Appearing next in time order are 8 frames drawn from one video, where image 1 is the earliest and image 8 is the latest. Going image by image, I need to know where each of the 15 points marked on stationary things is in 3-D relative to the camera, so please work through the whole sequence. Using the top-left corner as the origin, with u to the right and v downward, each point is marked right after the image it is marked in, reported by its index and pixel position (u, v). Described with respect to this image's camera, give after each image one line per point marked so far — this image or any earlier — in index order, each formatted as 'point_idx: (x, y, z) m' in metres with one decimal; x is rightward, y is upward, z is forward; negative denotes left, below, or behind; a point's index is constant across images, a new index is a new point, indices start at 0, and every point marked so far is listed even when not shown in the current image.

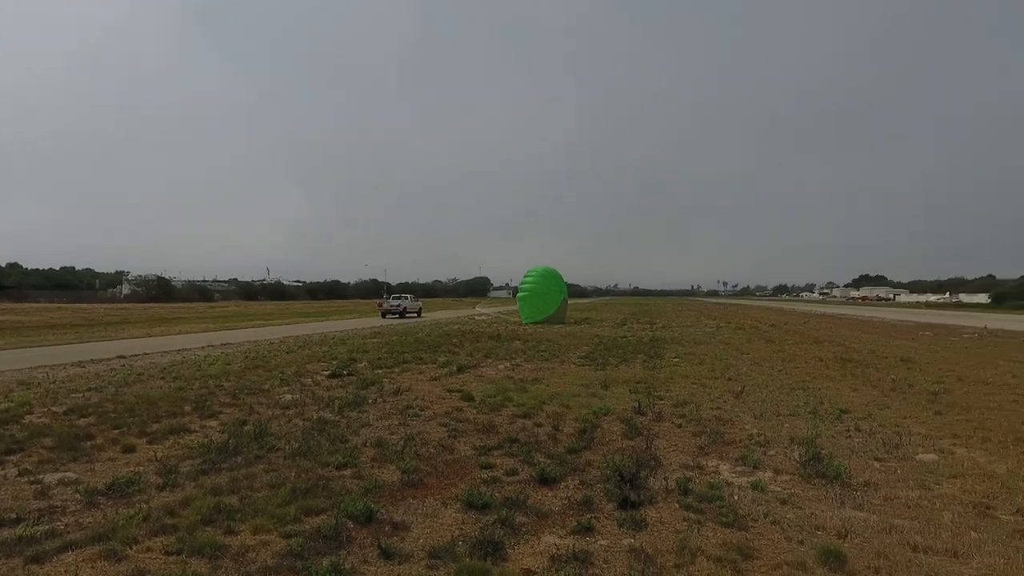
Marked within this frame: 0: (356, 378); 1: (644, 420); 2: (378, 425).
0: (-3.1, -1.8, +12.0) m
1: (+1.8, -1.8, +8.2) m
2: (-1.7, -1.8, +7.8) m
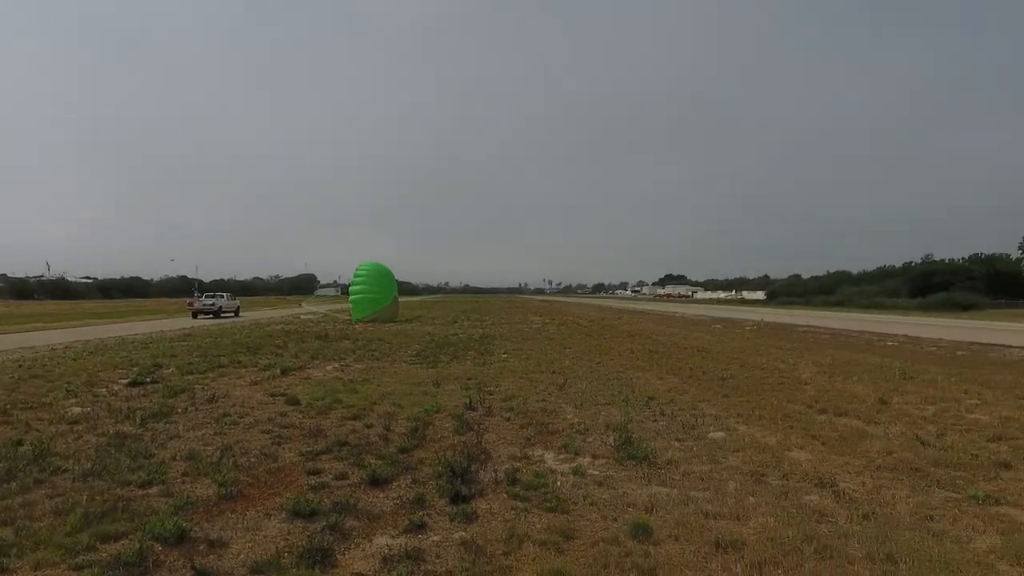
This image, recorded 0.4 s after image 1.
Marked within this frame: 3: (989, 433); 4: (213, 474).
0: (-6.3, -1.7, +10.8) m
1: (-0.5, -1.8, +8.4) m
2: (-3.8, -1.7, +7.1) m
3: (+5.5, -1.7, +6.8) m
4: (-2.8, -1.7, +5.6) m
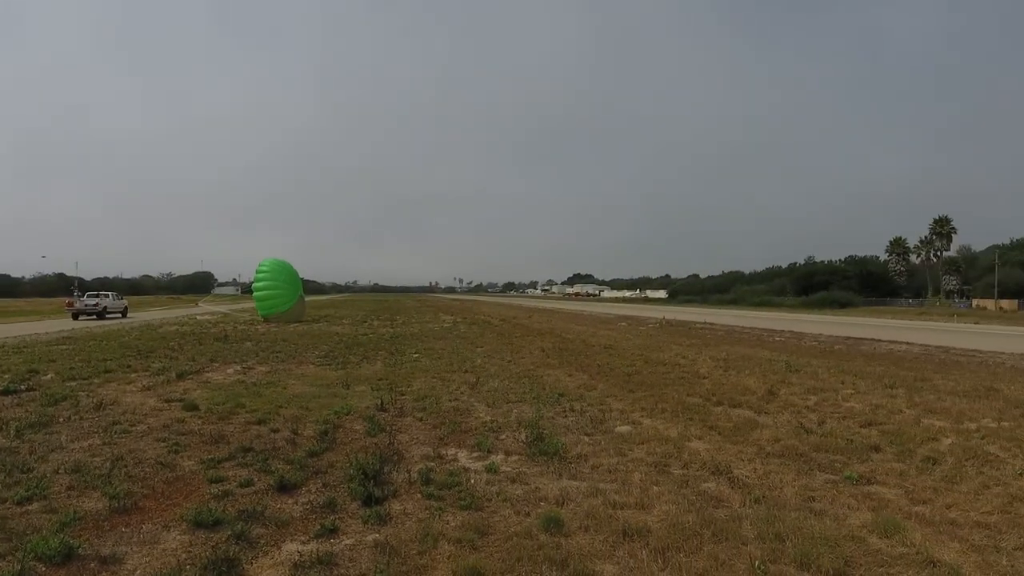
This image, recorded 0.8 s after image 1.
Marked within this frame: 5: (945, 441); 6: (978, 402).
0: (-7.8, -1.7, +9.8) m
1: (-1.7, -1.8, +8.3) m
2: (-4.8, -1.7, +6.5) m
3: (+4.4, -1.7, +7.5) m
4: (-3.5, -1.7, +5.2) m
5: (+4.8, -1.7, +6.6) m
6: (+6.6, -1.6, +8.5) m
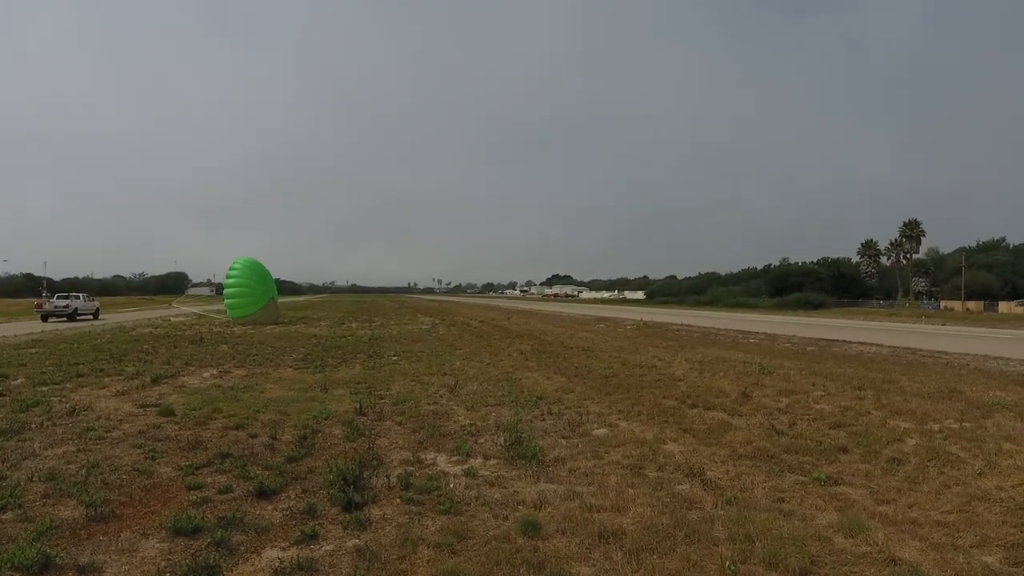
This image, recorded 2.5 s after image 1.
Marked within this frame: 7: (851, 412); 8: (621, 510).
0: (-8.1, -1.8, +9.6) m
1: (-2.0, -1.8, +8.3) m
2: (-5.0, -1.8, +6.4) m
3: (+4.1, -1.7, +7.8) m
4: (-3.7, -1.8, +5.1) m
5: (+4.5, -1.7, +6.8) m
6: (+6.3, -1.7, +8.8) m
7: (+4.7, -1.7, +8.3) m
8: (+0.9, -1.8, +4.8) m
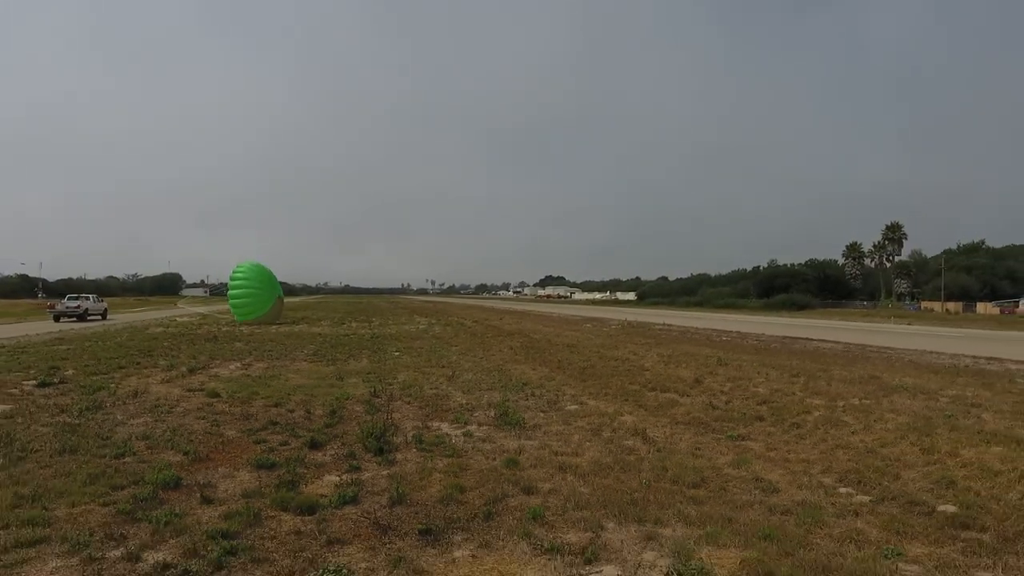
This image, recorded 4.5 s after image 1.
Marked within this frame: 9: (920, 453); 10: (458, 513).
0: (-8.3, -1.8, +11.2) m
1: (-2.2, -1.9, +10.0) m
2: (-5.2, -1.8, +8.1) m
3: (+4.0, -1.8, +9.6) m
4: (-3.9, -1.8, +6.8) m
5: (+4.4, -1.8, +8.6) m
6: (+6.1, -1.7, +10.6) m
7: (+4.5, -1.8, +10.1) m
8: (+0.7, -1.8, +6.5) m
9: (+4.4, -1.8, +6.5) m
10: (-0.4, -1.8, +4.8) m
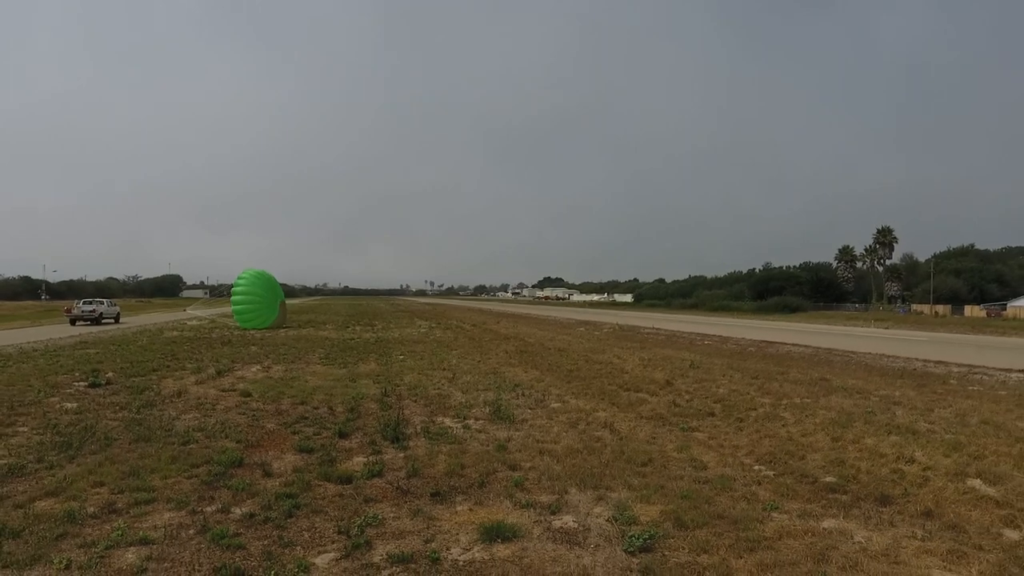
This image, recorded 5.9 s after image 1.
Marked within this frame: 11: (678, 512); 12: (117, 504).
0: (-8.4, -2.1, +12.8) m
1: (-2.3, -2.2, +11.6) m
2: (-5.3, -2.1, +9.6) m
3: (+3.8, -2.1, +11.1) m
4: (-4.0, -2.1, +8.4) m
5: (+4.2, -2.1, +10.2) m
6: (+6.0, -2.0, +12.2) m
7: (+4.4, -2.0, +11.7) m
8: (+0.6, -2.1, +8.1) m
9: (+4.3, -2.1, +8.0) m
10: (-0.6, -2.1, +6.4) m
11: (+1.5, -2.0, +5.4) m
12: (-3.8, -2.1, +5.8) m
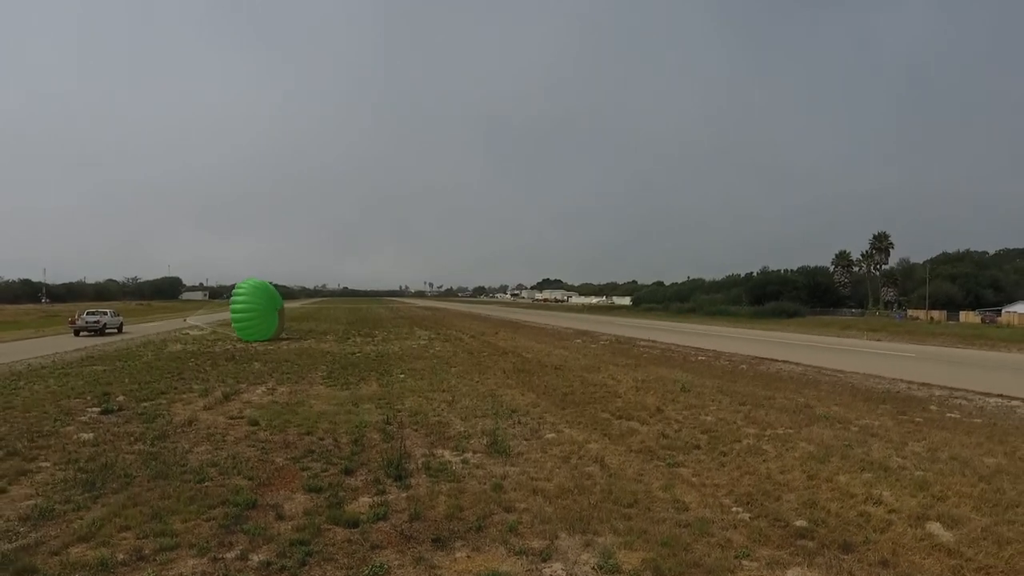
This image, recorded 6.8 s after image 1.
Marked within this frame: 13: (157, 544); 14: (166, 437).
0: (-8.5, -2.8, +13.3) m
1: (-2.4, -2.8, +12.1) m
2: (-5.4, -2.8, +10.2) m
3: (+3.8, -2.7, +11.7) m
4: (-4.1, -2.8, +8.9) m
5: (+4.2, -2.8, +10.7) m
6: (+5.9, -2.7, +12.7) m
7: (+4.3, -2.7, +12.2) m
8: (+0.5, -2.8, +8.6) m
9: (+4.2, -2.7, +8.6) m
10: (-0.6, -2.8, +6.9) m
11: (+1.4, -2.7, +5.9) m
12: (-3.9, -2.8, +6.3) m
13: (-3.8, -2.8, +6.4) m
14: (-6.4, -2.8, +11.0) m
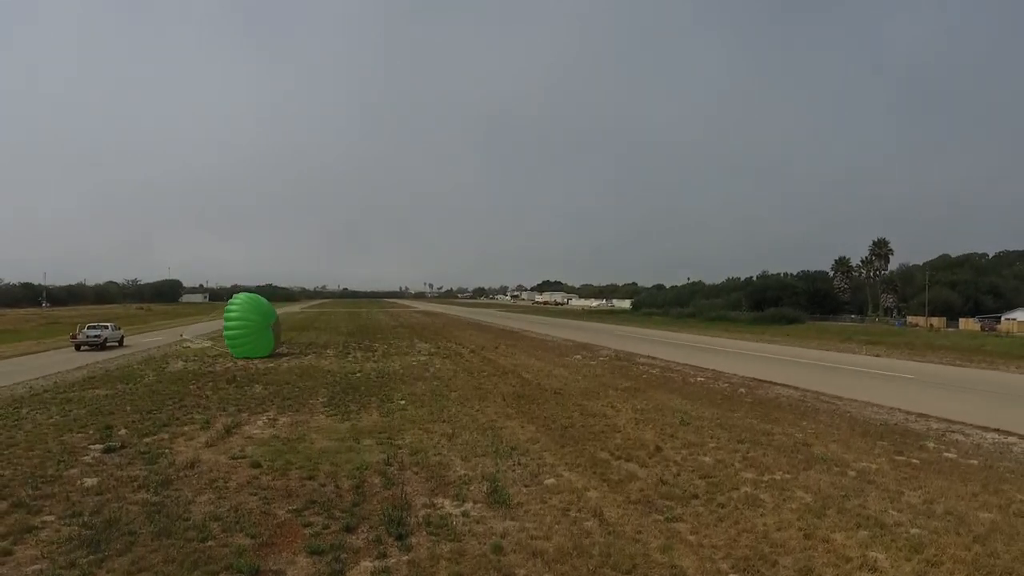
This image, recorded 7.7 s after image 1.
0: (-8.5, -3.7, +13.4) m
1: (-2.4, -3.7, +12.2) m
2: (-5.4, -3.7, +10.3) m
3: (+3.8, -3.6, +11.8) m
4: (-4.1, -3.6, +9.0) m
5: (+4.2, -3.7, +10.8) m
6: (+5.9, -3.6, +12.8) m
7: (+4.3, -3.6, +12.3) m
8: (+0.5, -3.7, +8.7) m
9: (+4.2, -3.6, +8.7) m
10: (-0.6, -3.6, +7.0) m
11: (+1.4, -3.6, +6.0) m
12: (-3.9, -3.6, +6.4) m
13: (-3.8, -3.6, +6.5) m
14: (-6.4, -3.6, +11.1) m
